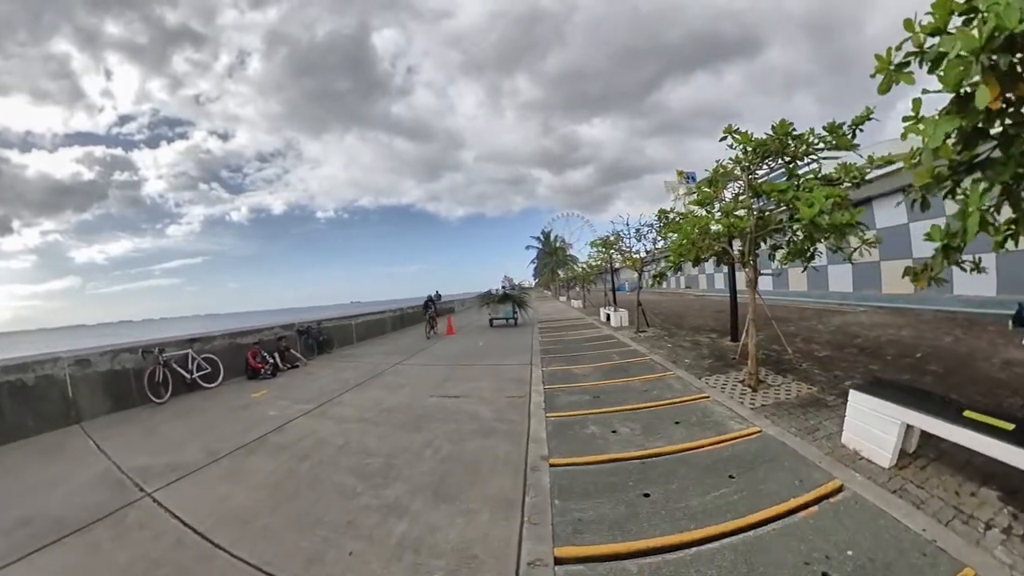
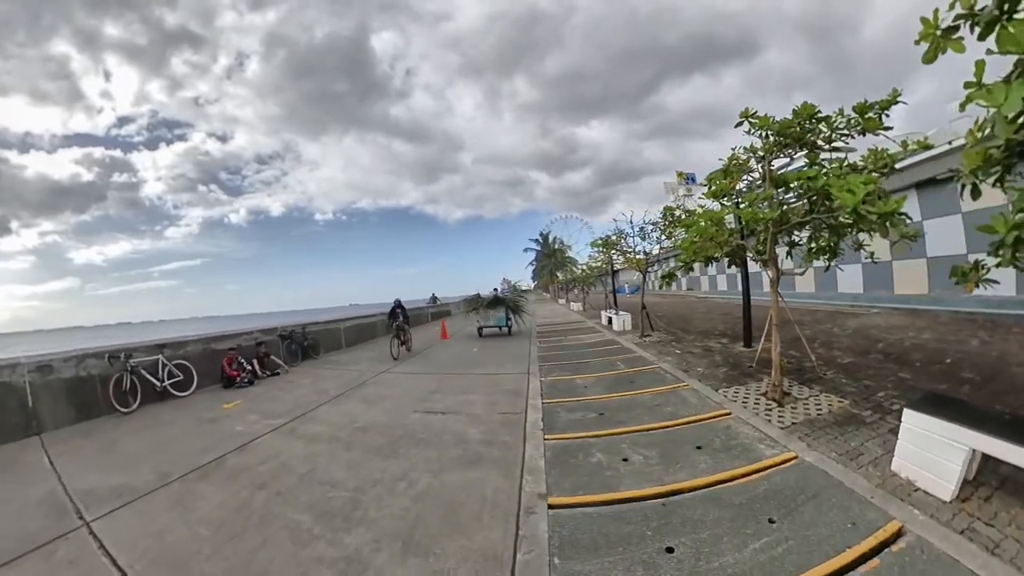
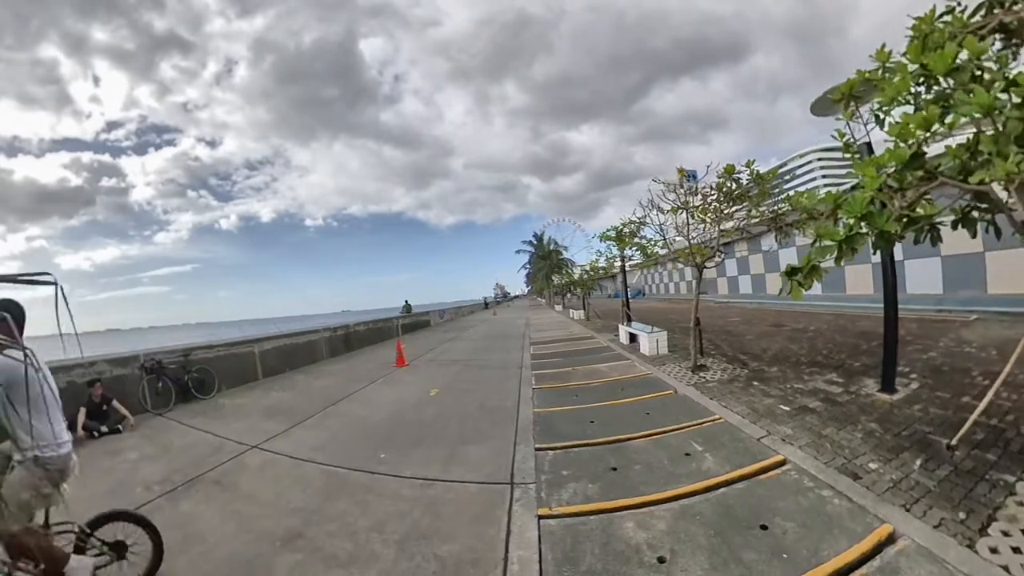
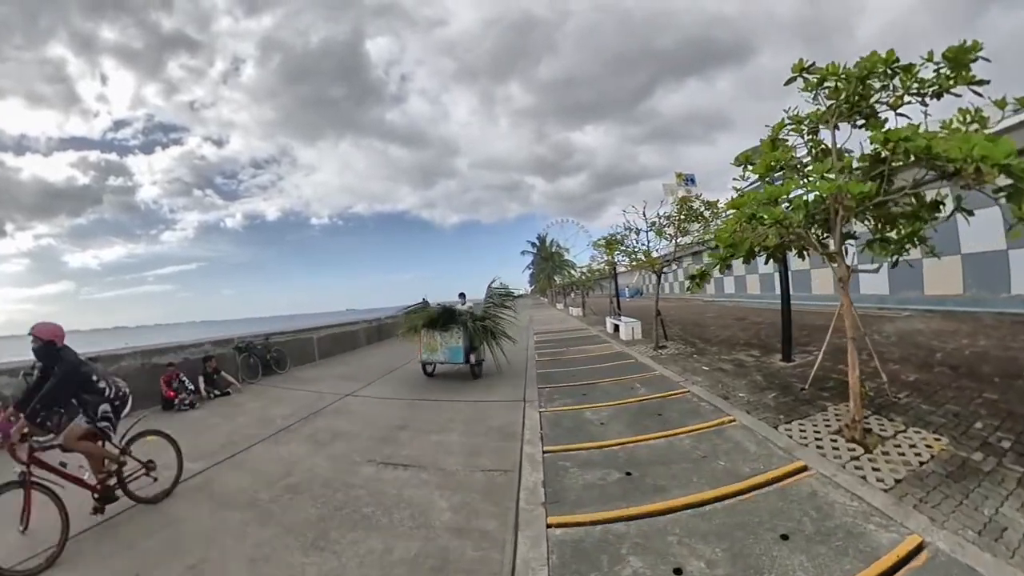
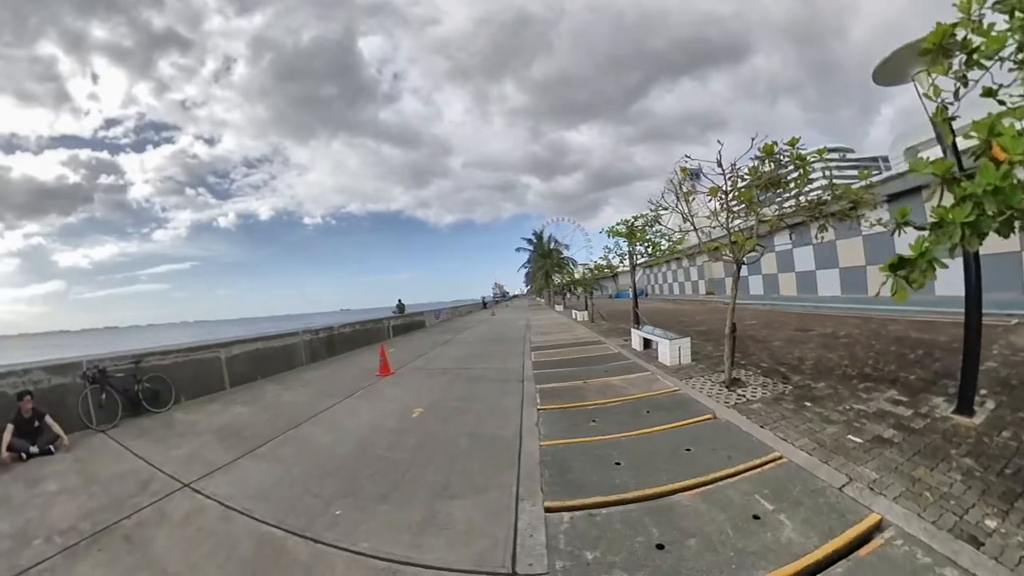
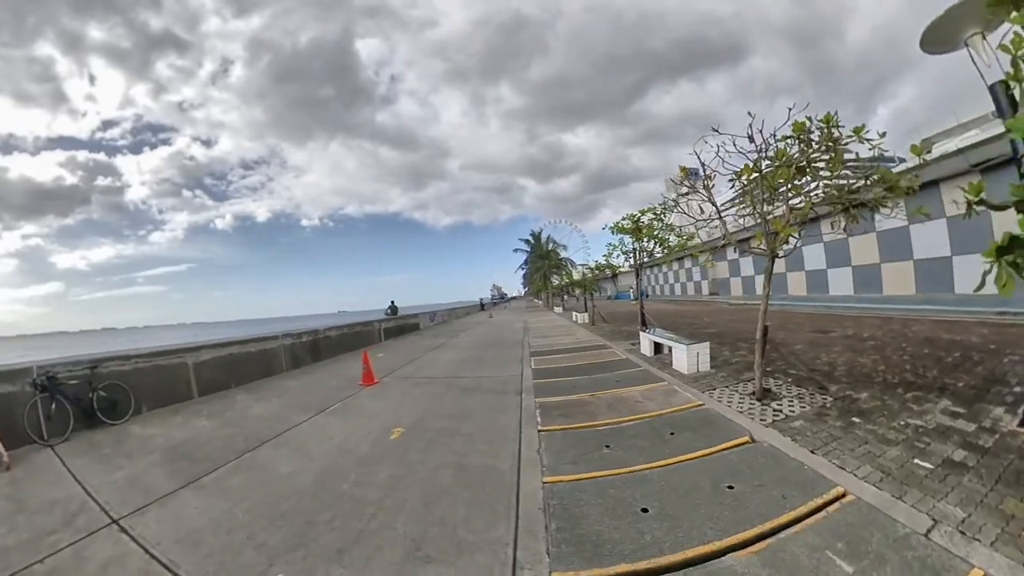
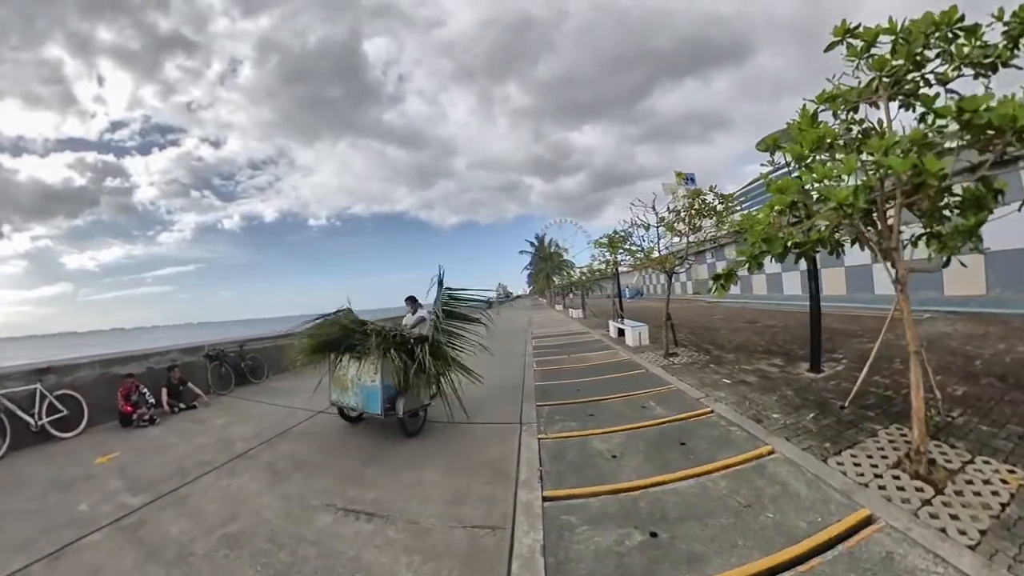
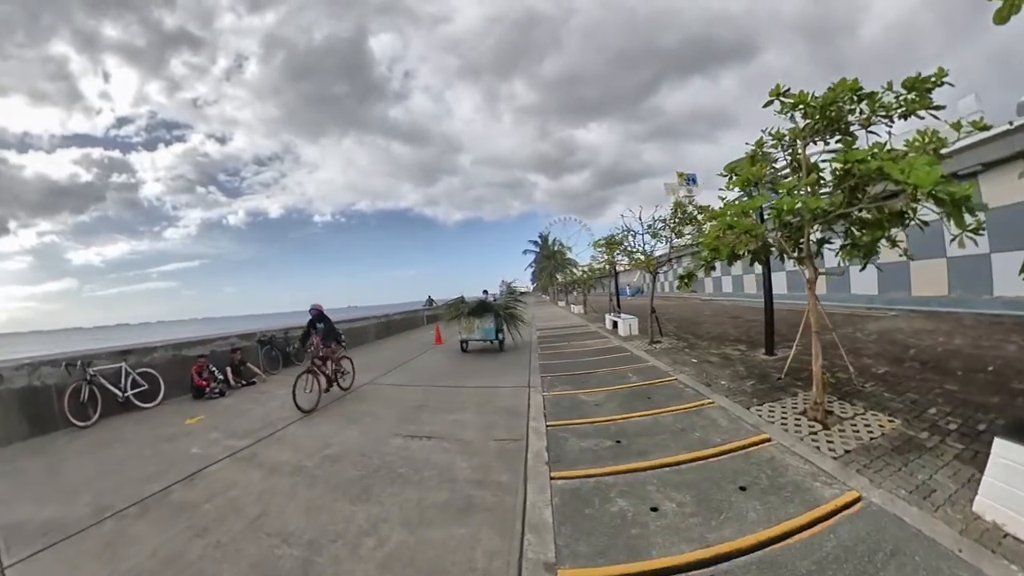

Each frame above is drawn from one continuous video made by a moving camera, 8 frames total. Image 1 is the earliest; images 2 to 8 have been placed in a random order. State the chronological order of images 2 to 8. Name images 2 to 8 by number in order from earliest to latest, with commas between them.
2, 8, 4, 7, 3, 5, 6
